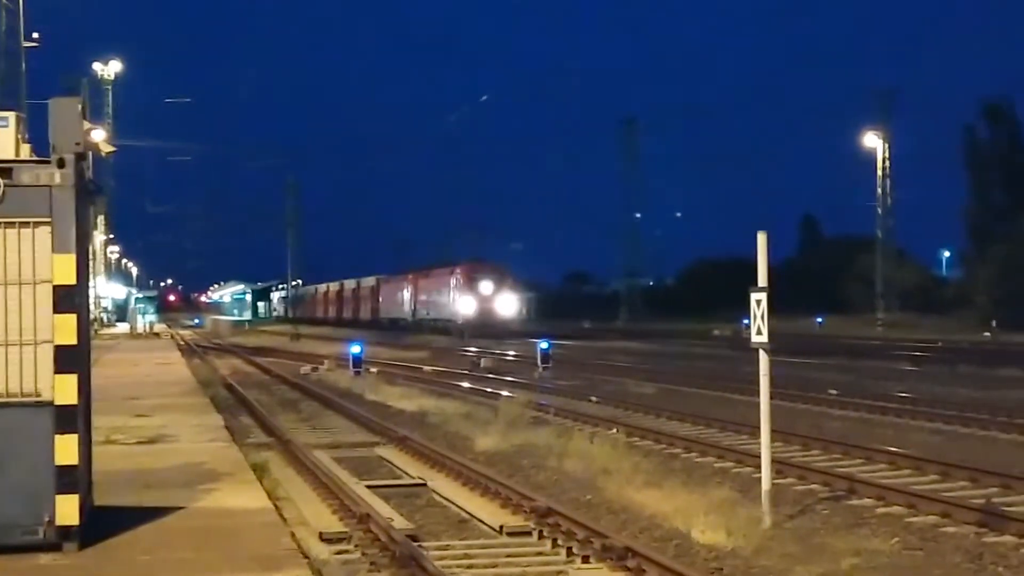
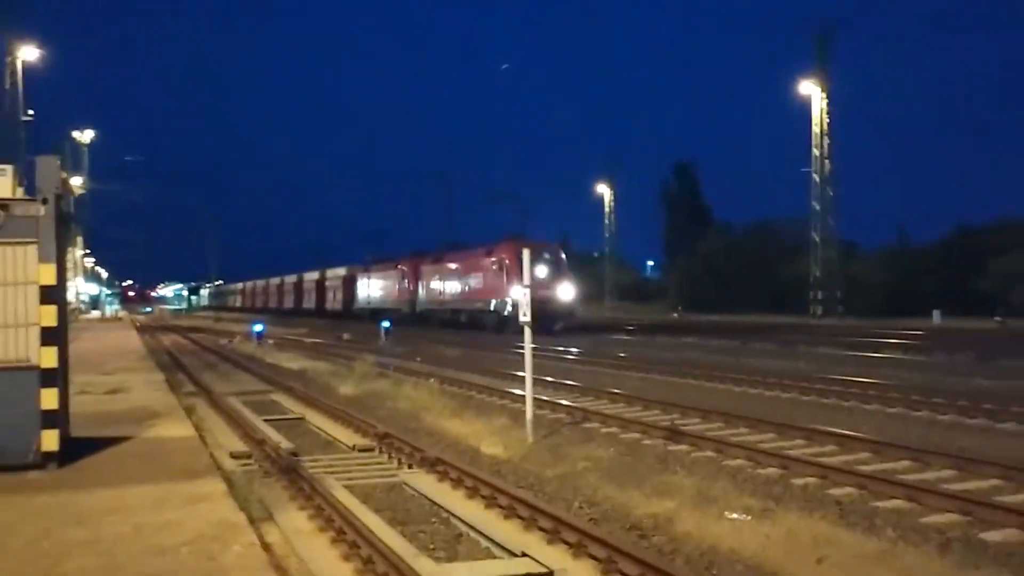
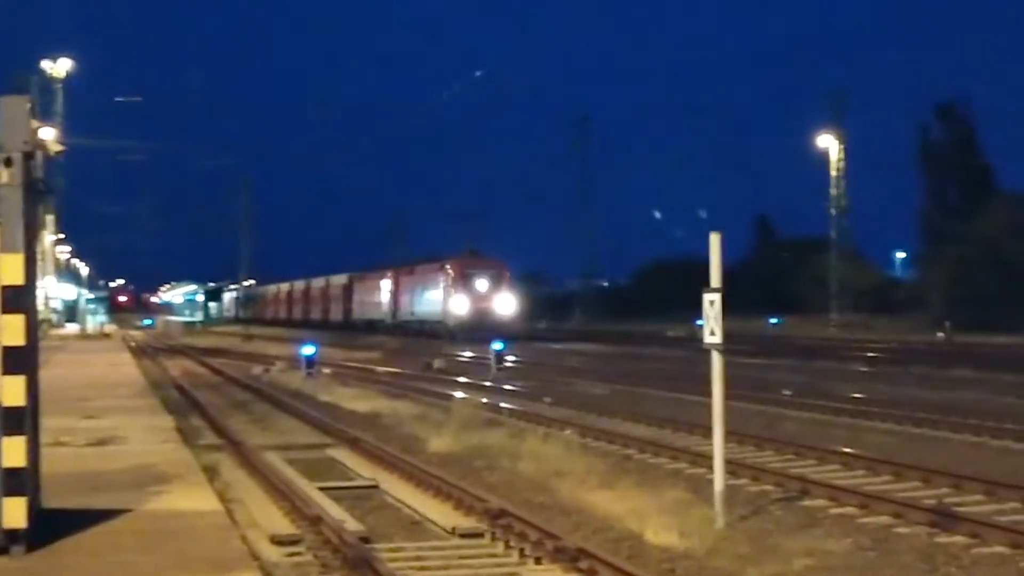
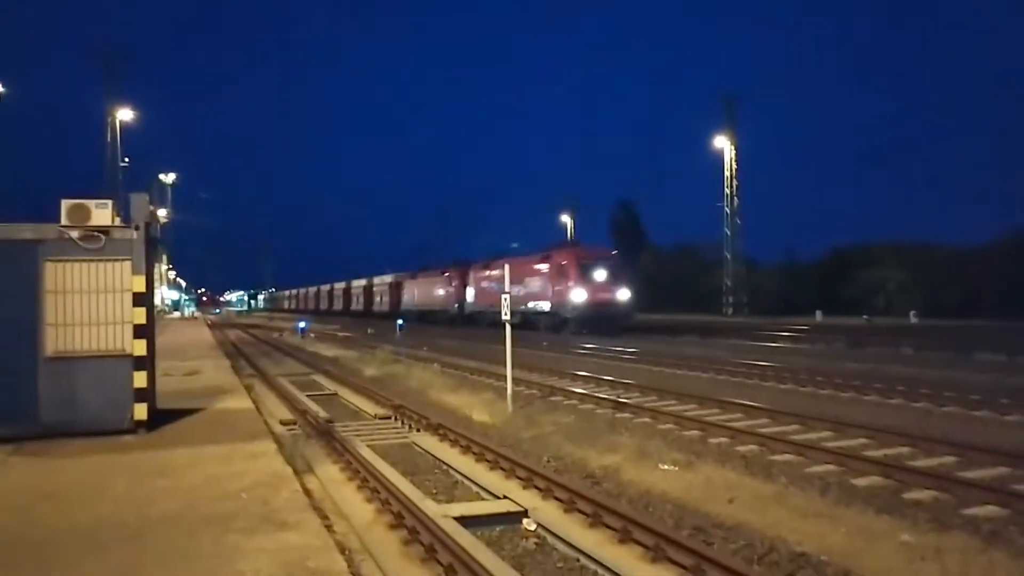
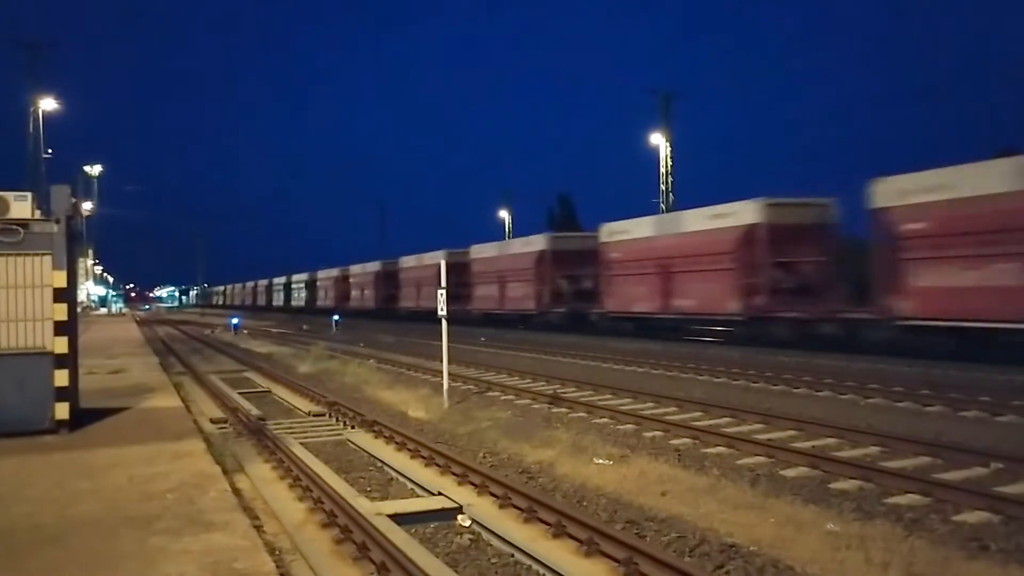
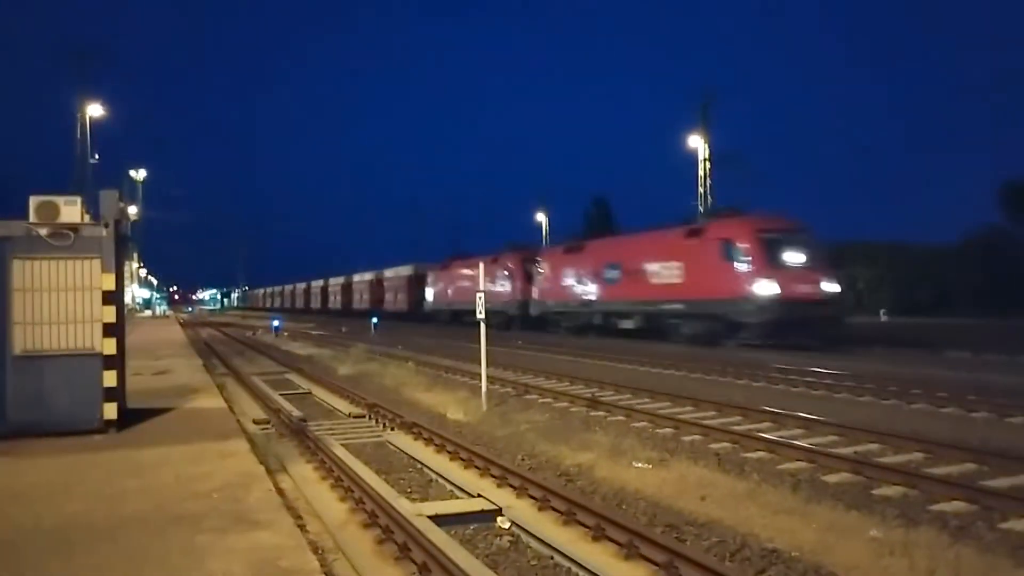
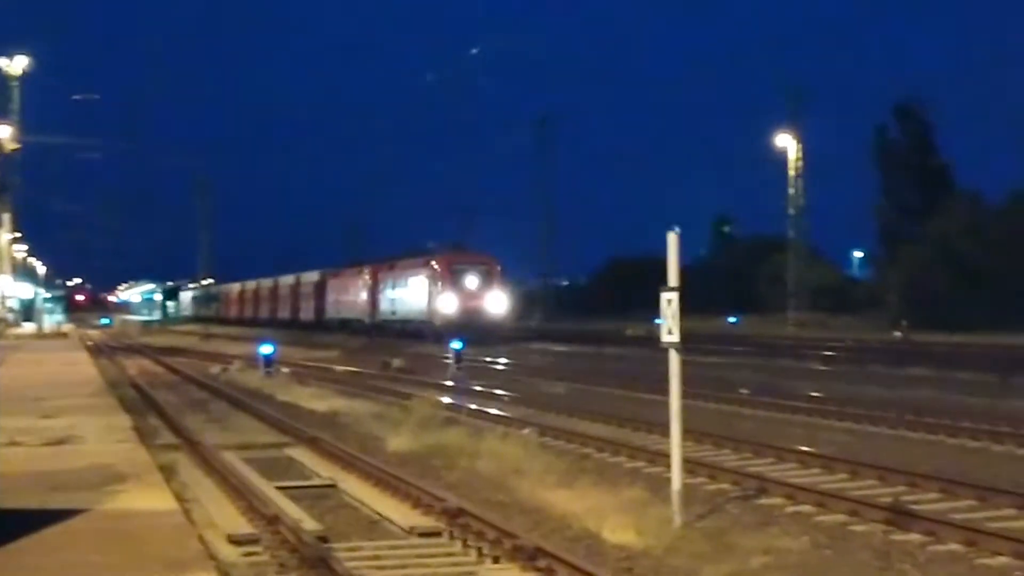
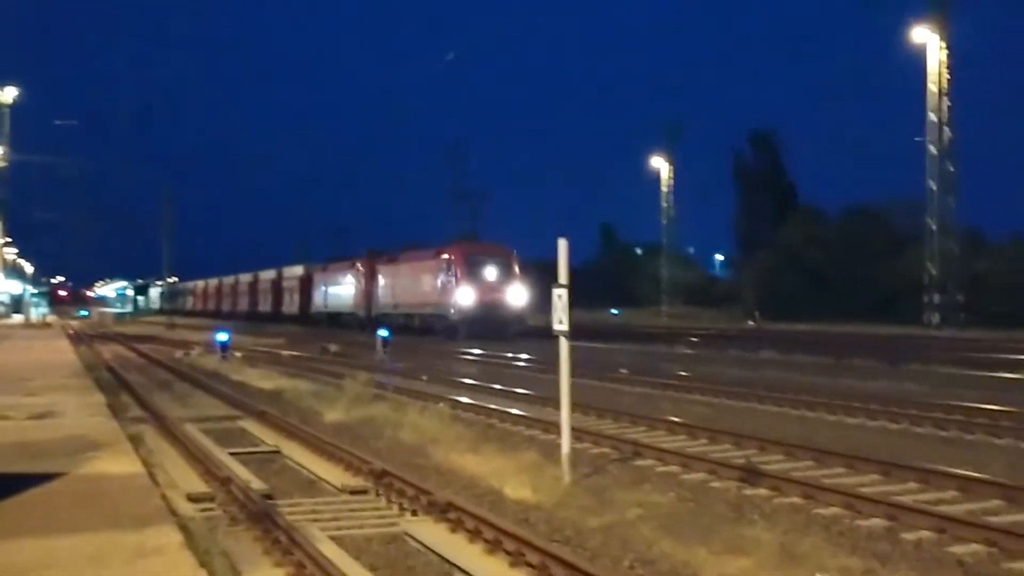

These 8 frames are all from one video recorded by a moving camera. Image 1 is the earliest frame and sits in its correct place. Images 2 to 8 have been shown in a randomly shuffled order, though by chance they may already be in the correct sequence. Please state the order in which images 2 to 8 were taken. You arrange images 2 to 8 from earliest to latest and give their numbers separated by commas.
3, 7, 8, 2, 4, 6, 5
